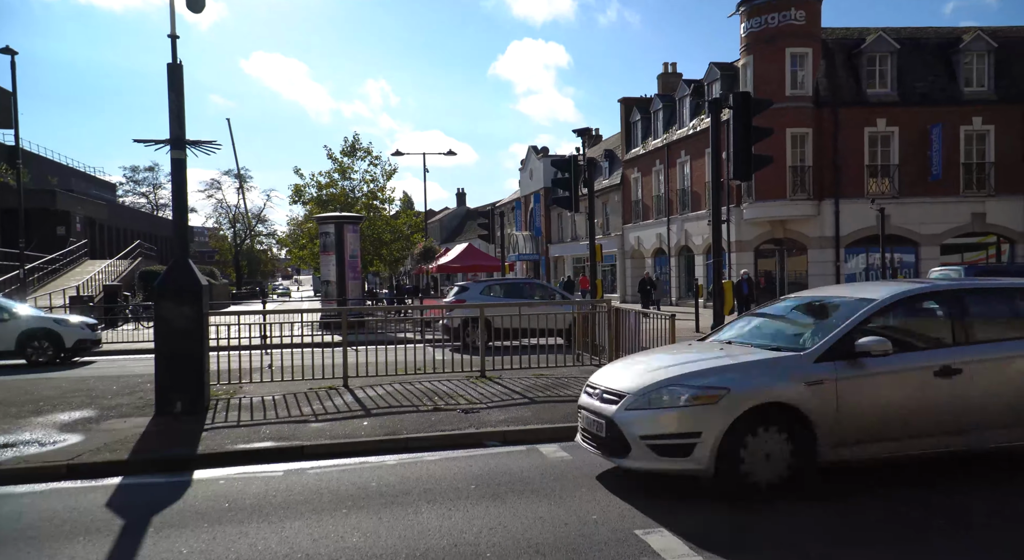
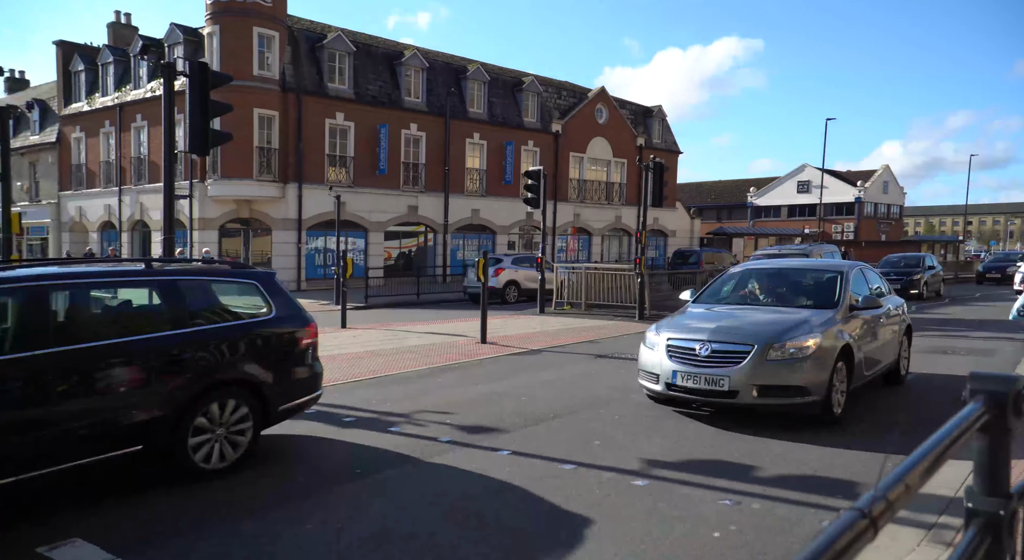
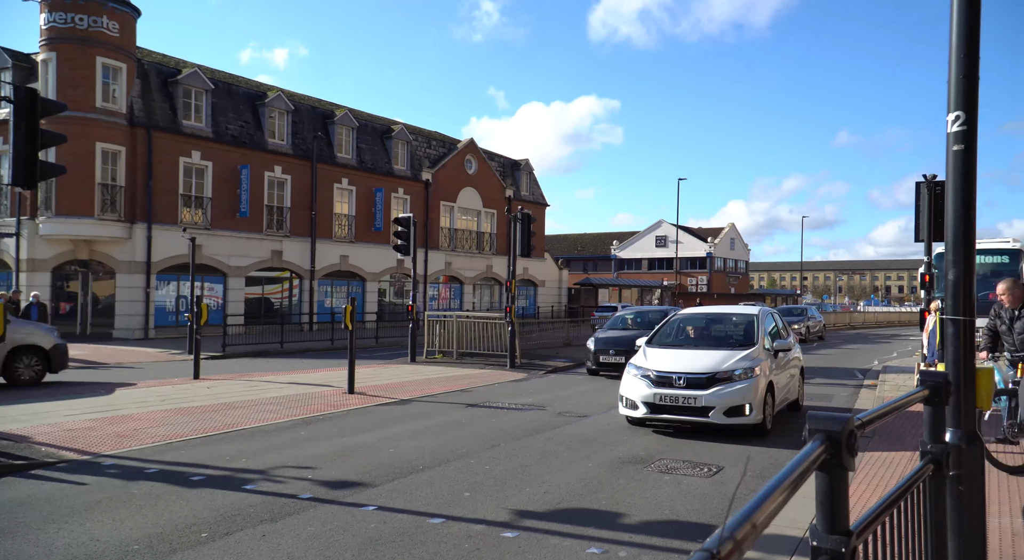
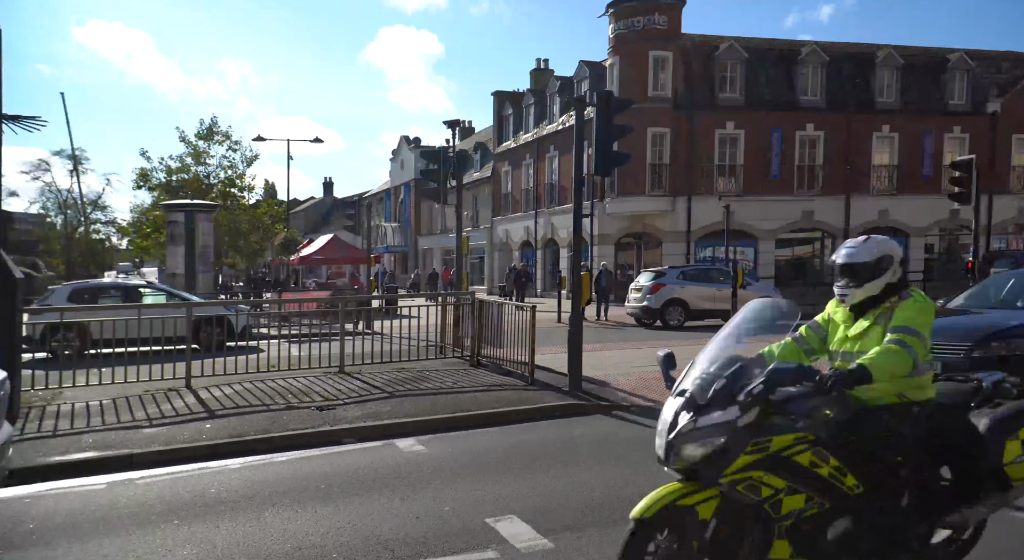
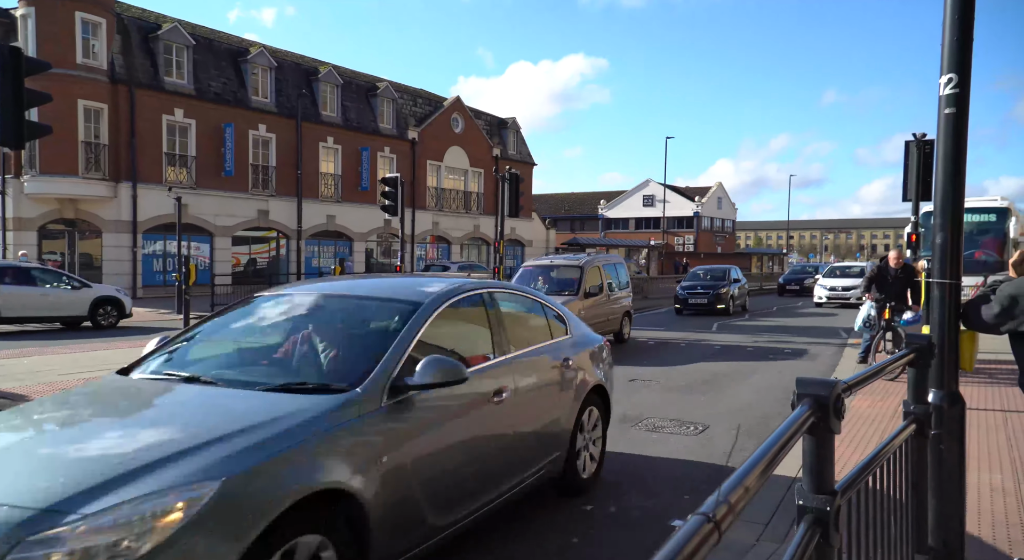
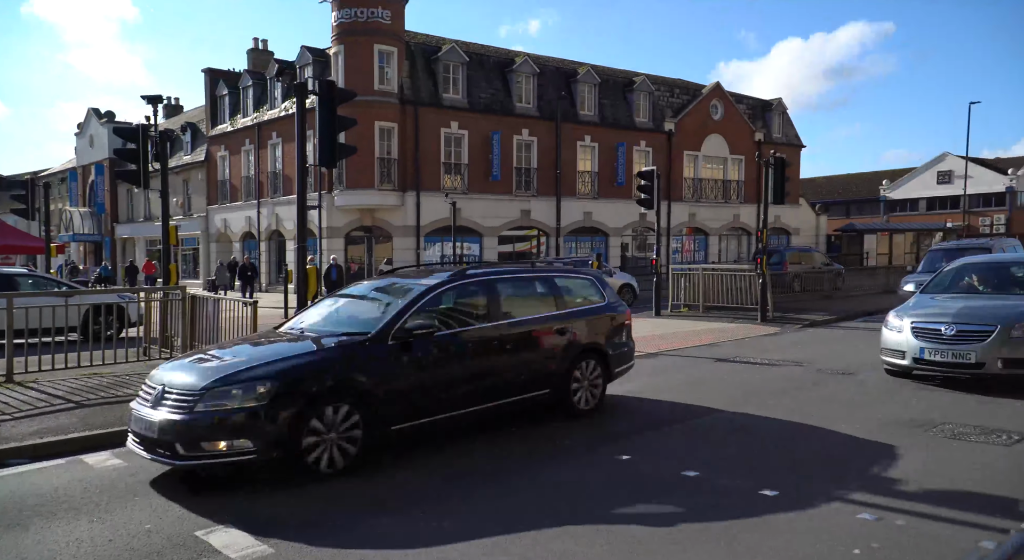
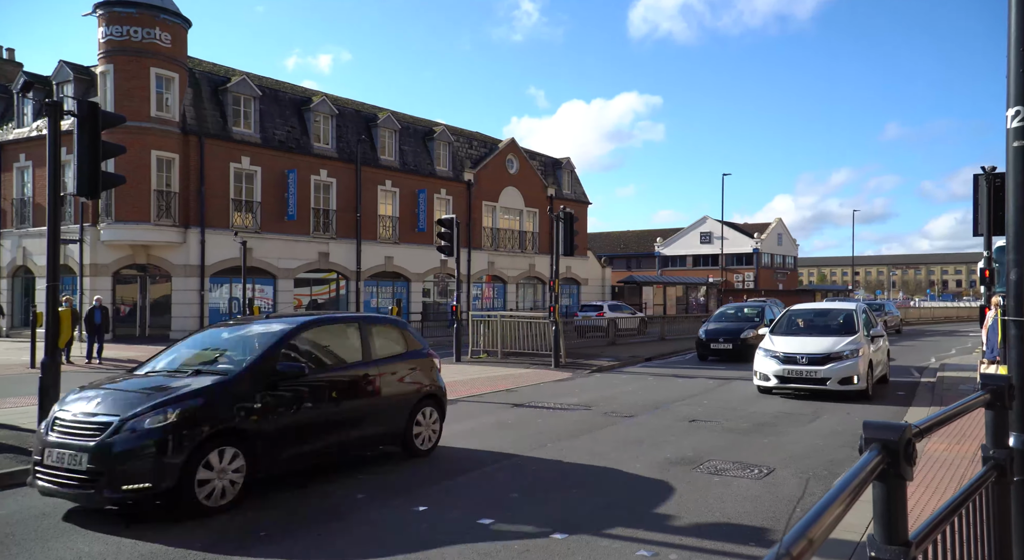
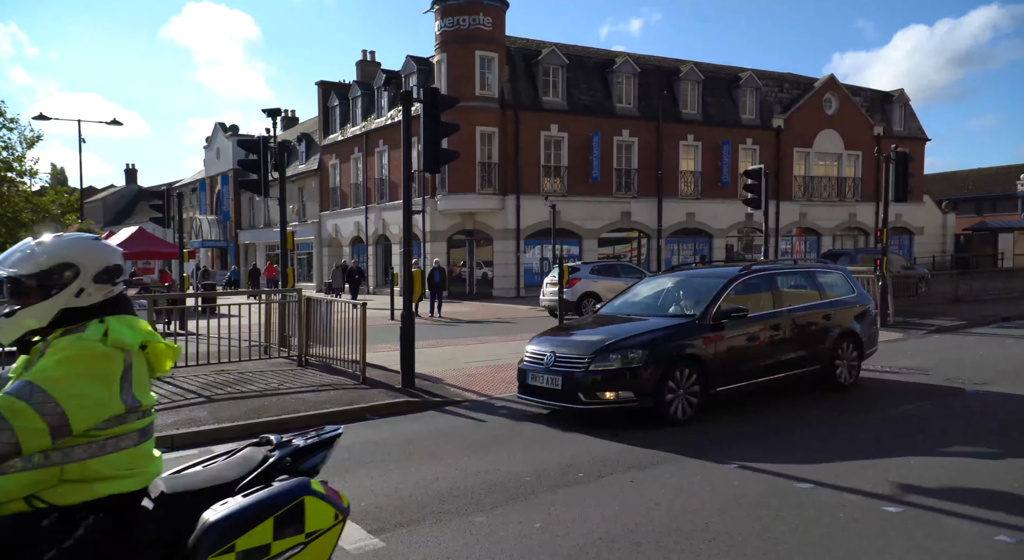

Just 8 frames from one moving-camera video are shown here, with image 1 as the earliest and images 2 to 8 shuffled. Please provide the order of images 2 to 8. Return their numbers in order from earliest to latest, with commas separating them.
4, 8, 6, 2, 5, 7, 3
